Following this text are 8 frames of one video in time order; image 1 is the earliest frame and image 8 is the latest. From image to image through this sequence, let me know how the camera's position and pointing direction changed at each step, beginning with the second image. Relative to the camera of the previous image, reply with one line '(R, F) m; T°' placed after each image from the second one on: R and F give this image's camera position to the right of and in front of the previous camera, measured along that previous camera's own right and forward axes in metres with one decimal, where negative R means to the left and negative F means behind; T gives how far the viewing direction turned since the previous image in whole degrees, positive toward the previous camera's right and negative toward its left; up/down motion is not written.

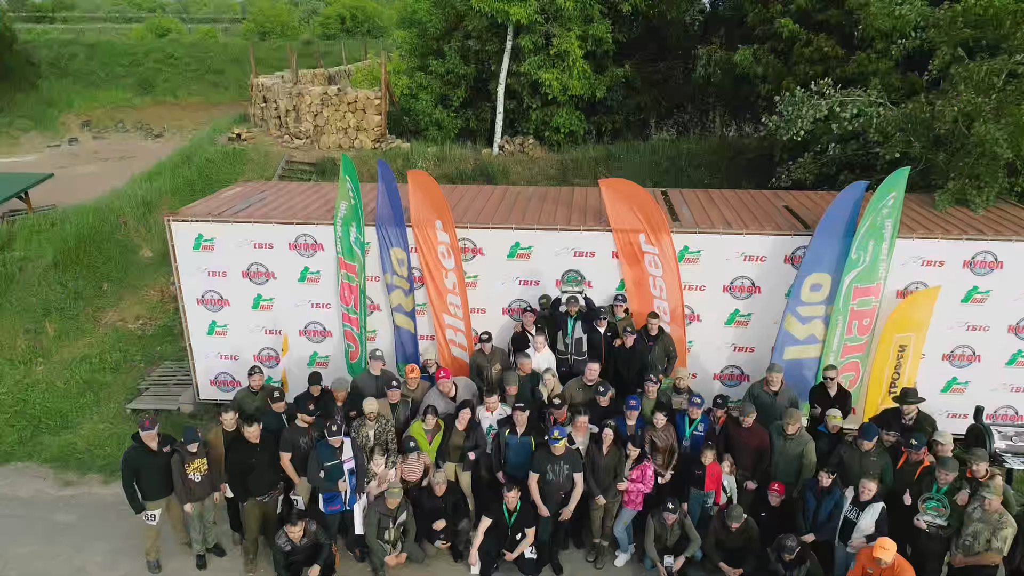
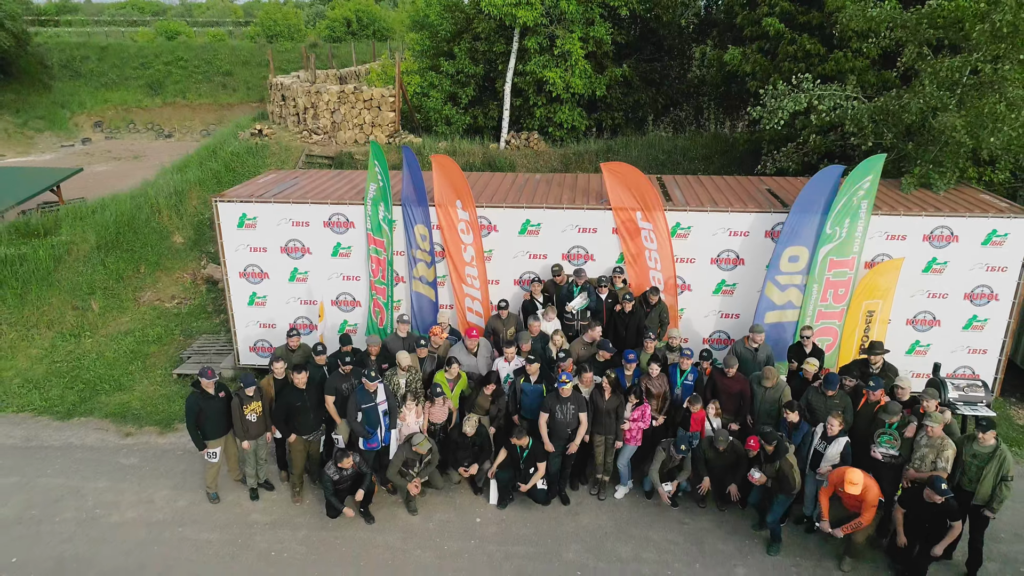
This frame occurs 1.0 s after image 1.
(-0.1, -1.0) m; 0°
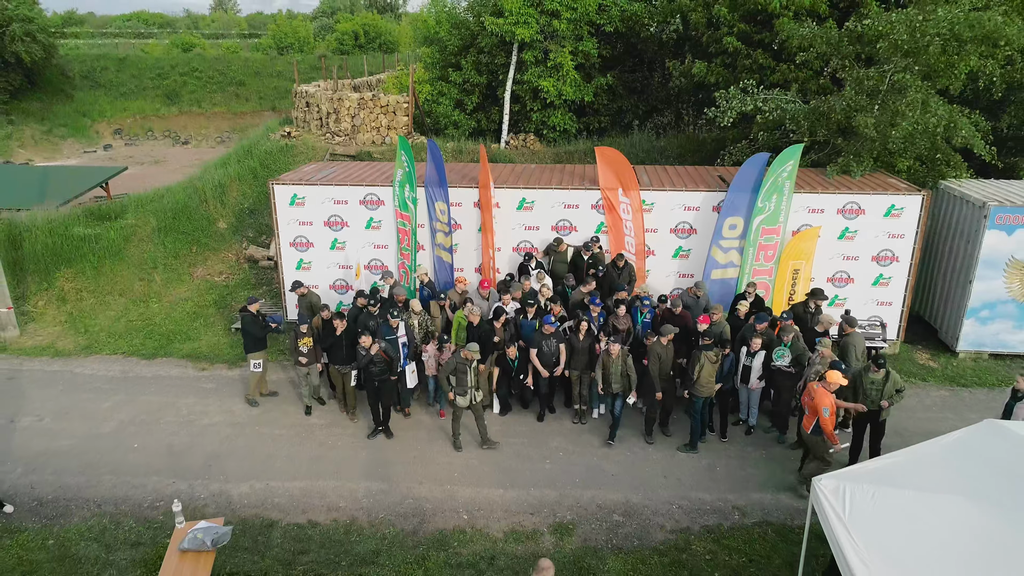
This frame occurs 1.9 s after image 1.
(0.0, -2.1) m; 0°
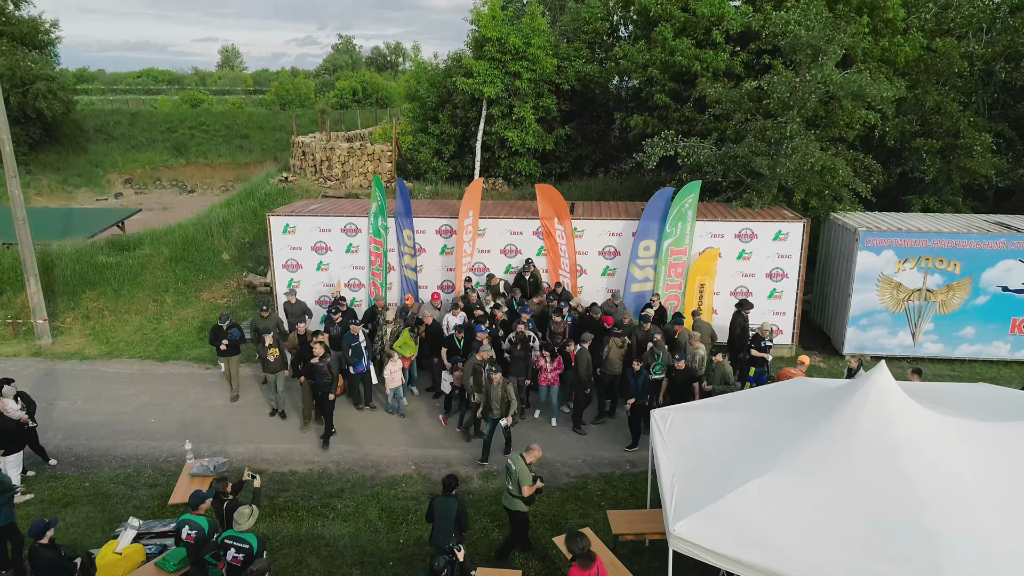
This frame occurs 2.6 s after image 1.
(+0.8, -2.1) m; 0°
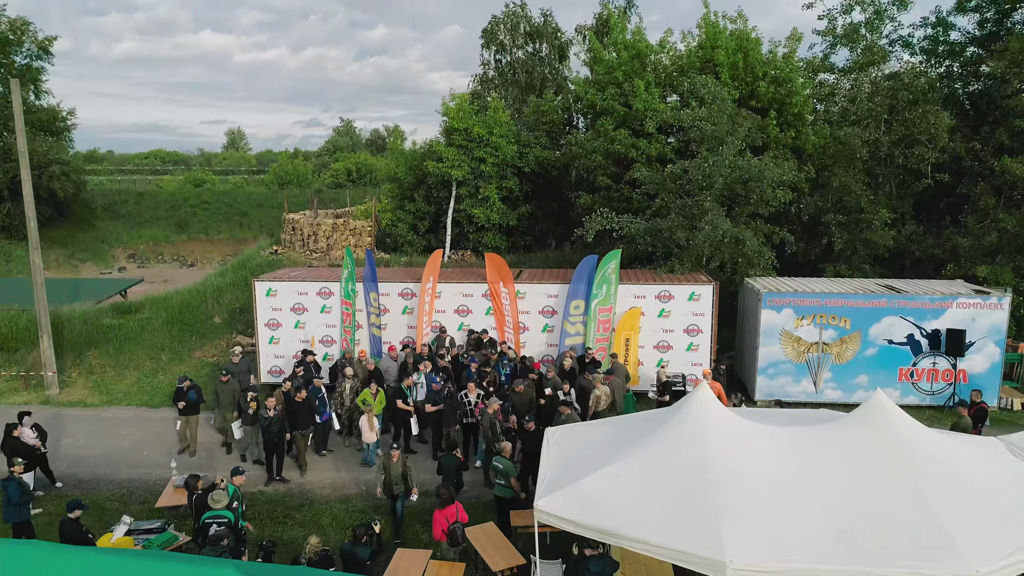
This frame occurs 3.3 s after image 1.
(+1.0, -2.0) m; 0°
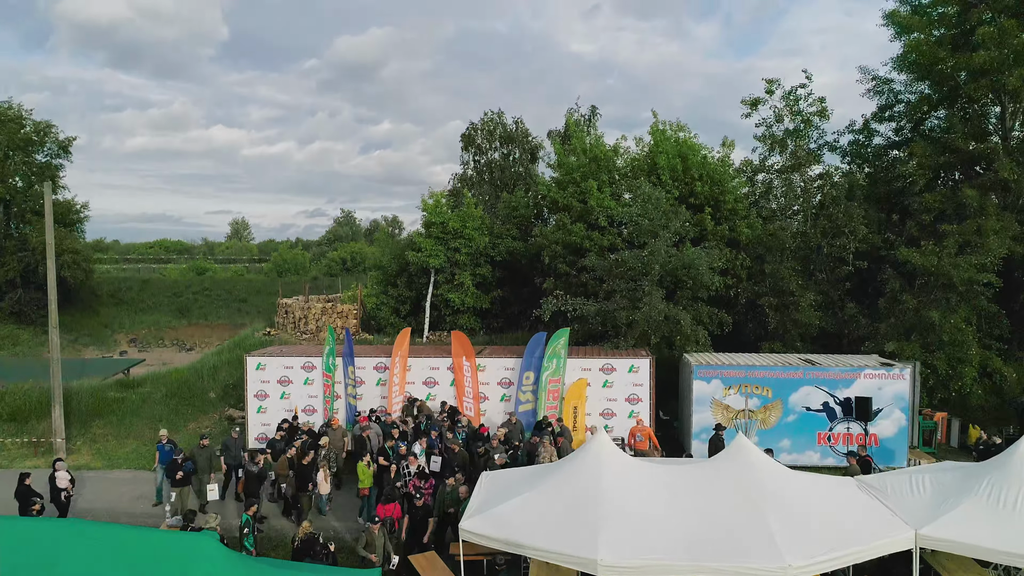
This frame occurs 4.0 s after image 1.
(+0.9, -2.1) m; 0°
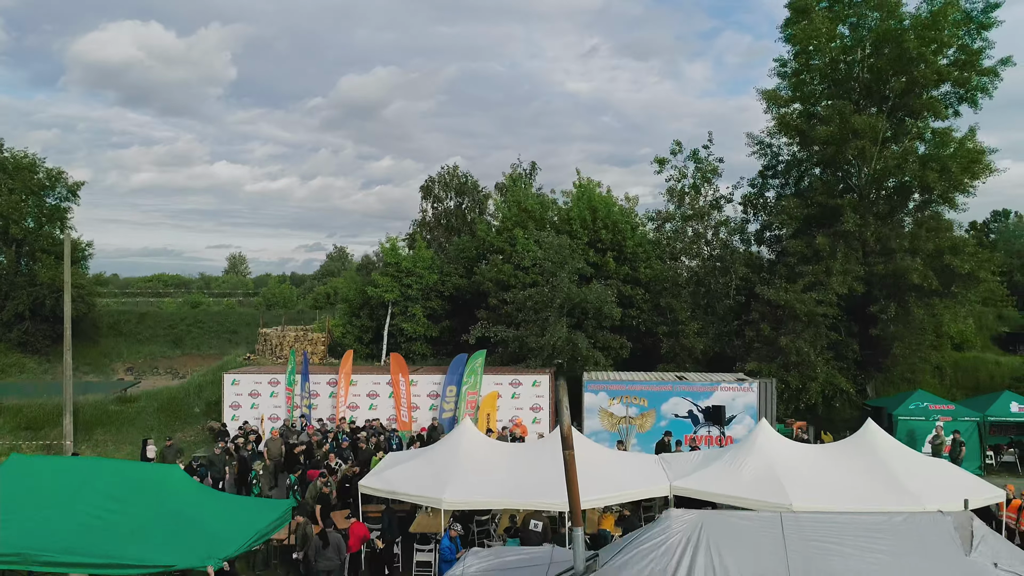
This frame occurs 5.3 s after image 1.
(+2.1, -4.0) m; 0°
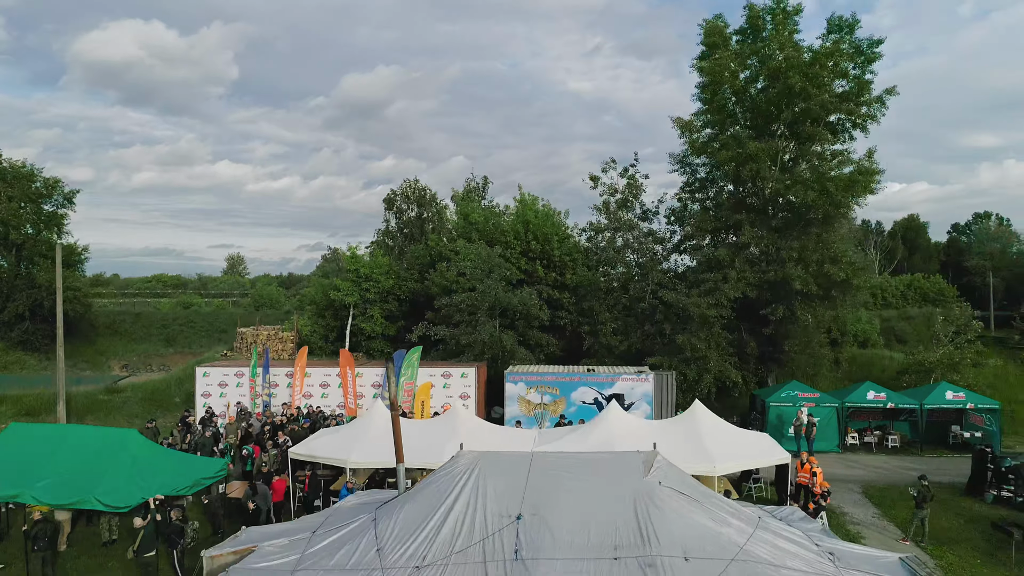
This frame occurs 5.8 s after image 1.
(+2.3, -3.3) m; 0°
